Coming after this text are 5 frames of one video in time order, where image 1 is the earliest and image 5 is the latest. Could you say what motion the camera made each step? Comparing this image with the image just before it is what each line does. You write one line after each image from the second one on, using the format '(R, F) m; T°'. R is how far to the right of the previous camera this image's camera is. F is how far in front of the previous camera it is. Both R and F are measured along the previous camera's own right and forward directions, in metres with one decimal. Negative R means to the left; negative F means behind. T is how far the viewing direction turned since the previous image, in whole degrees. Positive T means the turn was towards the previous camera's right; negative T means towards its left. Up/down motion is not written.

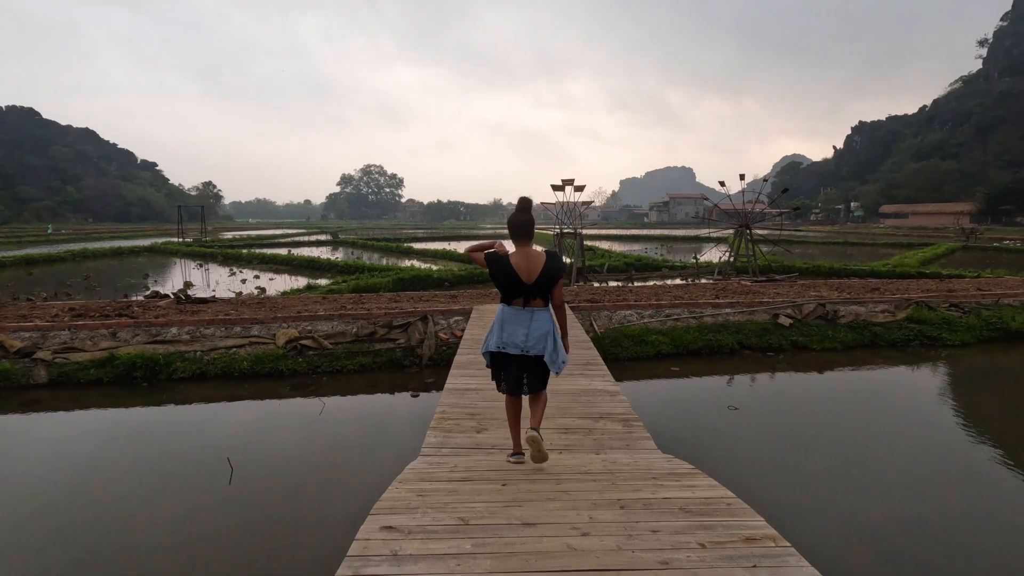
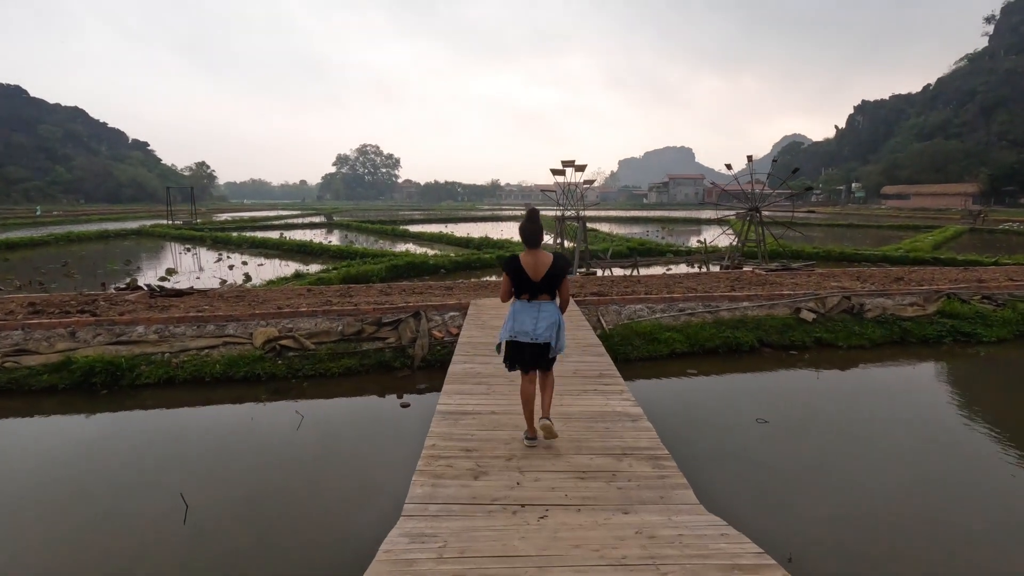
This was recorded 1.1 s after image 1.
(0.0, +0.7) m; 0°
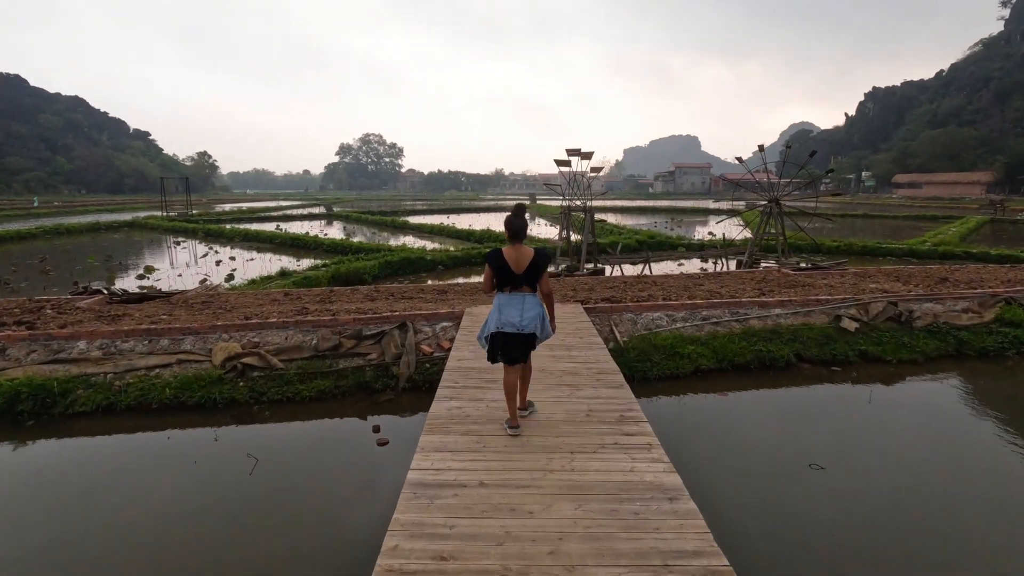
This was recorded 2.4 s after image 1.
(0.0, +0.9) m; 0°
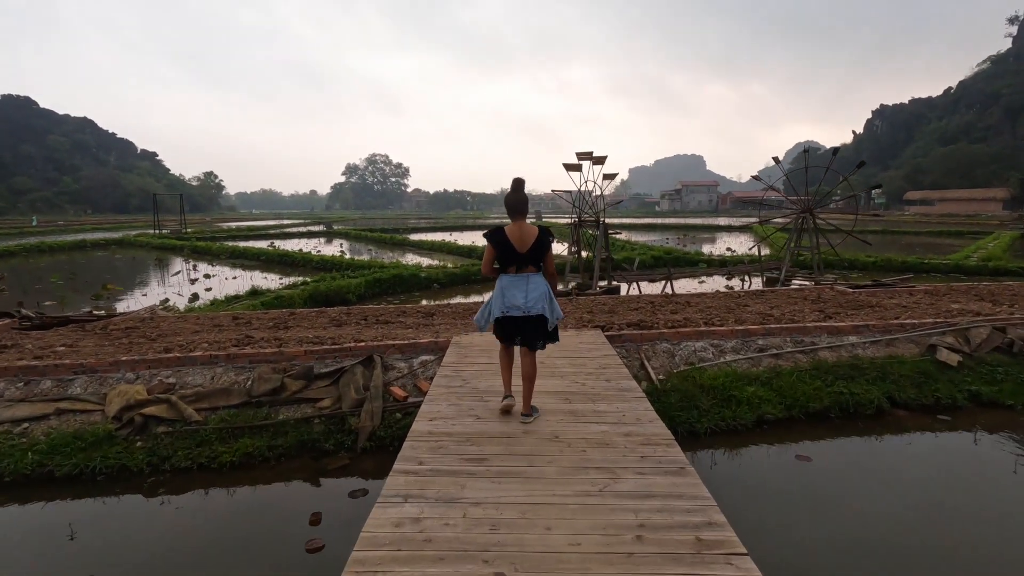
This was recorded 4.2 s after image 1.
(0.0, +1.5) m; -1°
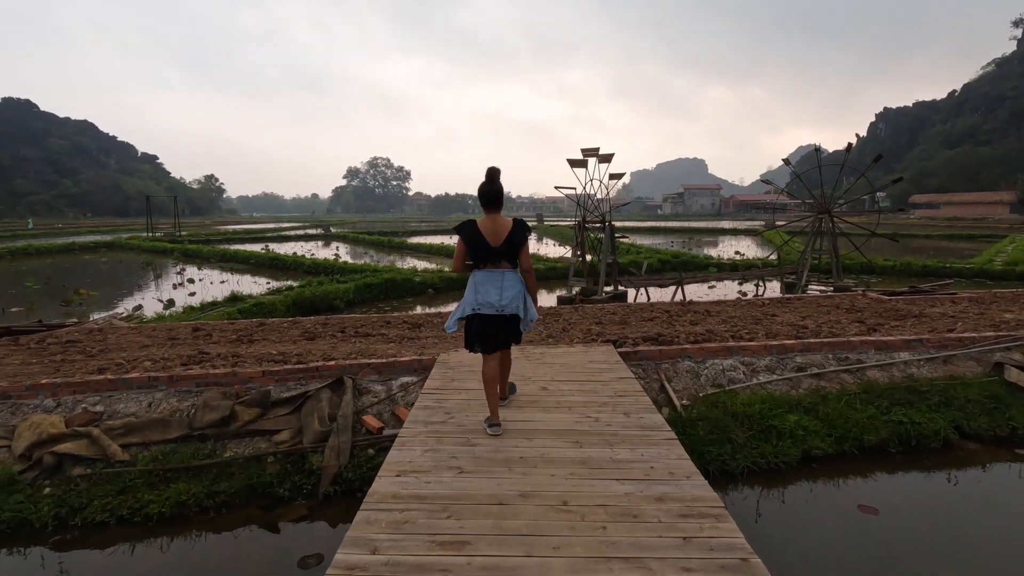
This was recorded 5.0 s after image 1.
(0.0, +0.8) m; 0°
